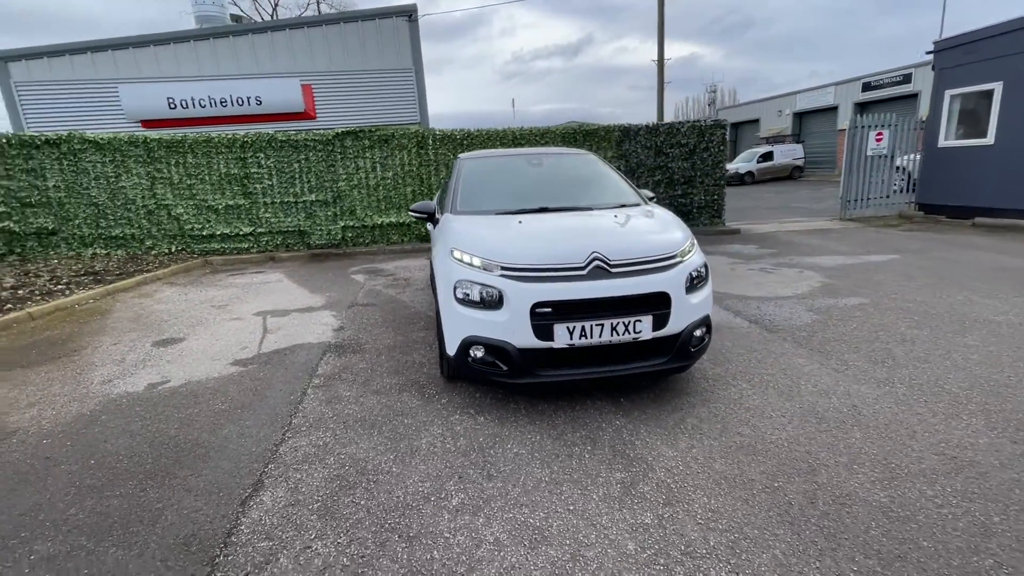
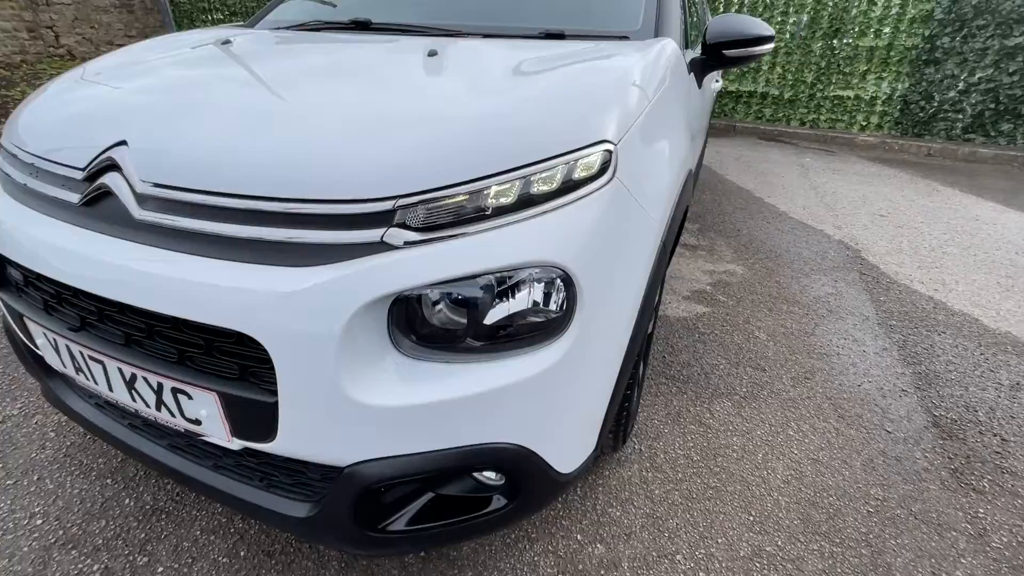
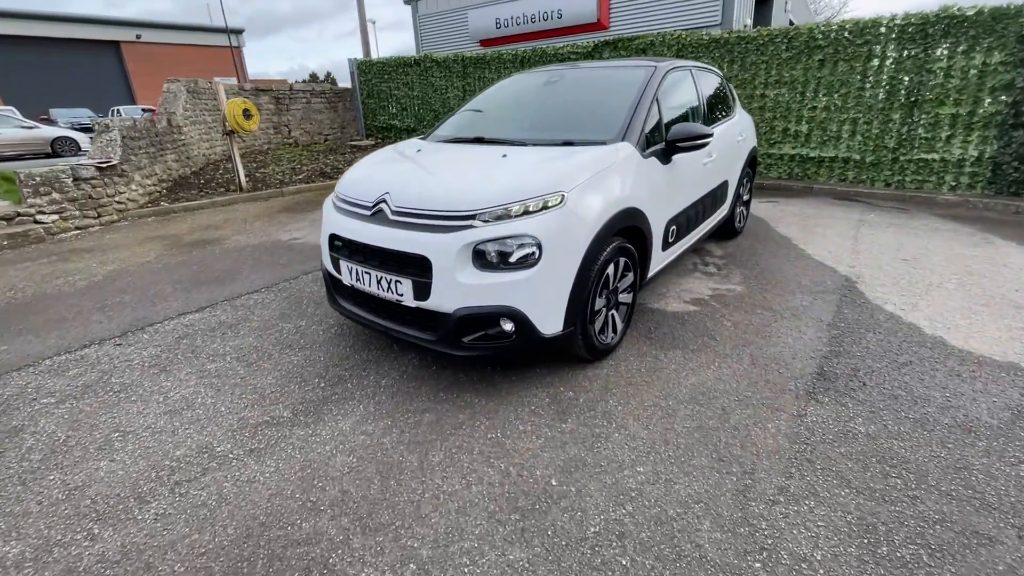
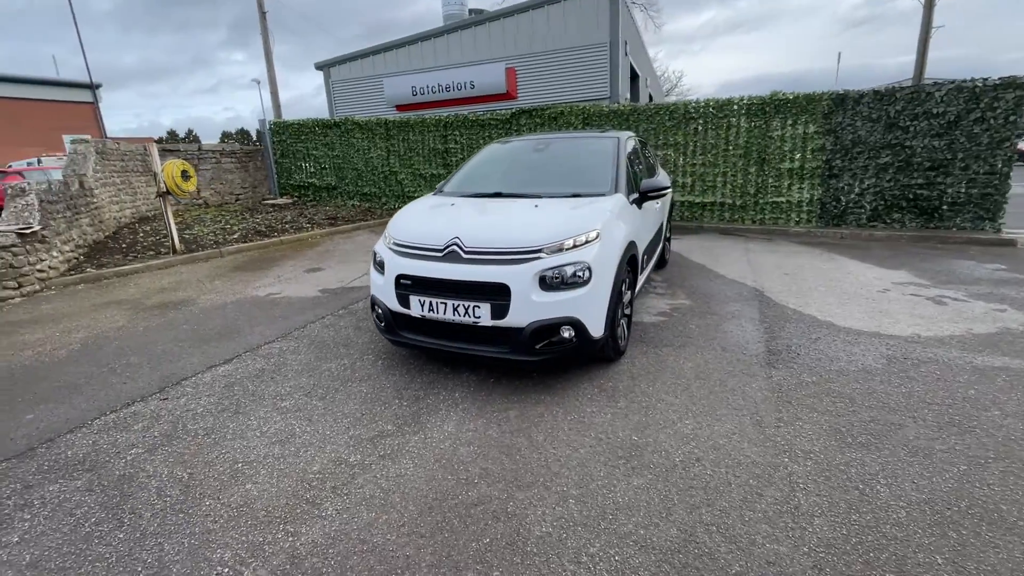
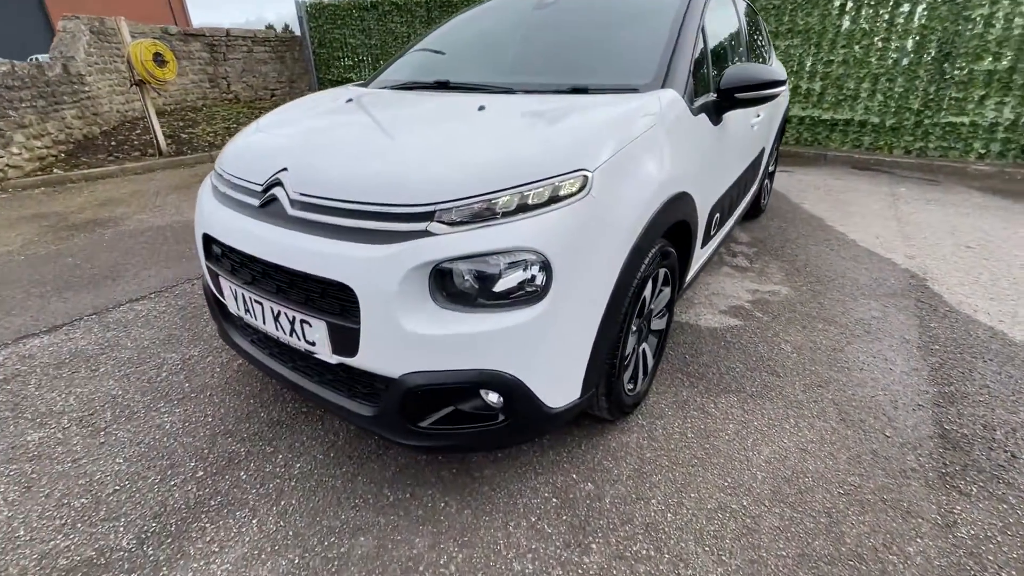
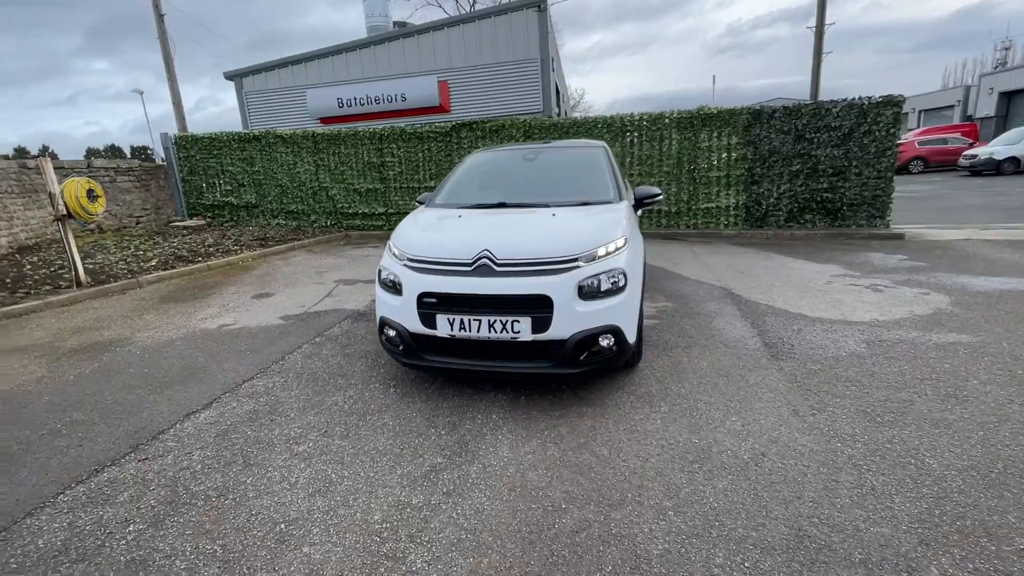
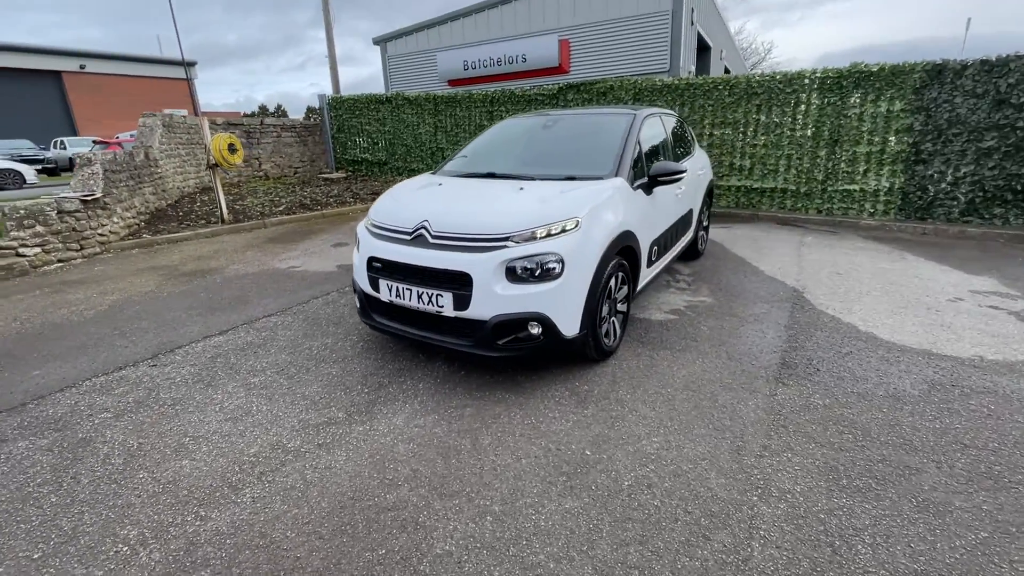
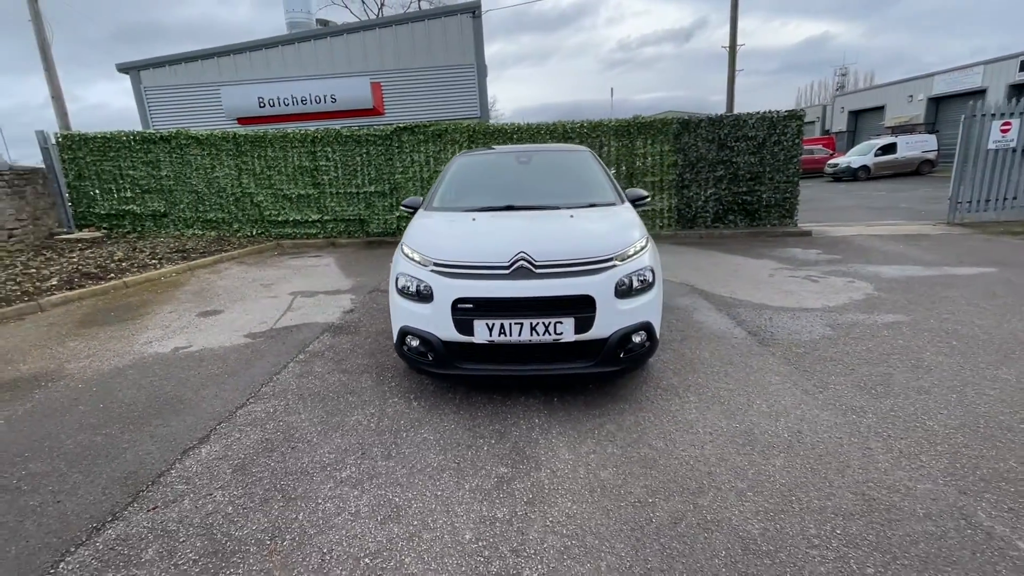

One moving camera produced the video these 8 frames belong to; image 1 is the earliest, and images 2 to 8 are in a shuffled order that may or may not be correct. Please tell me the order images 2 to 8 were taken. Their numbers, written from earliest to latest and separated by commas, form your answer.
8, 6, 4, 7, 3, 5, 2
